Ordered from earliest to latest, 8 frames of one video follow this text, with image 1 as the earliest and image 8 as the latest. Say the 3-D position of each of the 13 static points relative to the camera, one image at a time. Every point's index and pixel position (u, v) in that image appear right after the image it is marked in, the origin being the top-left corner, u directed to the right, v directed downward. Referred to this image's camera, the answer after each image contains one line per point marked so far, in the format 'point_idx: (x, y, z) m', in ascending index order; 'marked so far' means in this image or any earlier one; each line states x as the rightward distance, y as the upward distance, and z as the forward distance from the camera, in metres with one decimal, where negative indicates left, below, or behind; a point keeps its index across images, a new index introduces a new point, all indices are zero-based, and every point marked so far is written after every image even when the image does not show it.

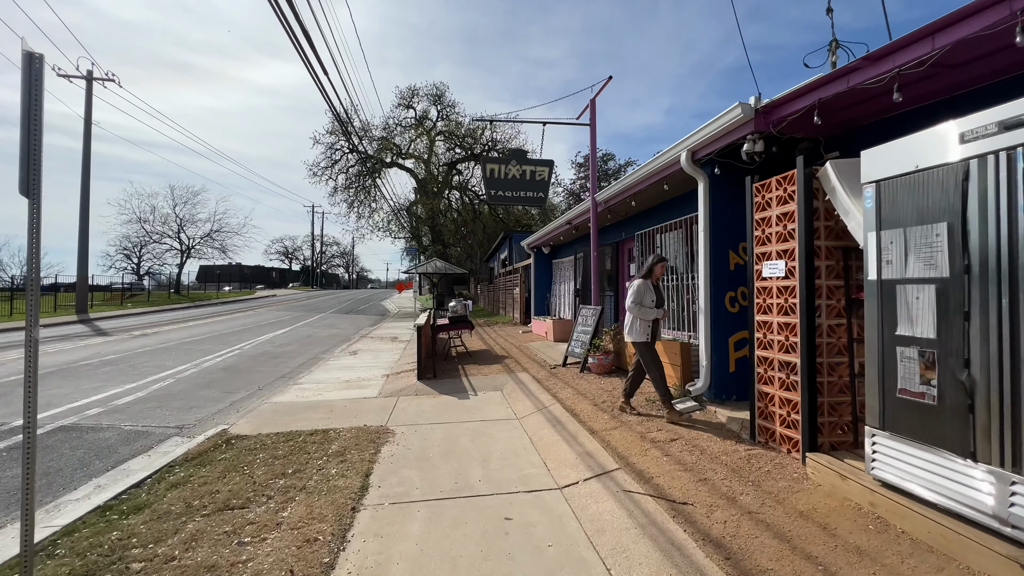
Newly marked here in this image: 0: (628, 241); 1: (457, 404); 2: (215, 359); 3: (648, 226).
0: (+2.3, +0.9, +8.8) m
1: (-0.8, -1.6, +6.3) m
2: (-6.7, -1.6, +10.2) m
3: (+2.4, +1.1, +7.7) m
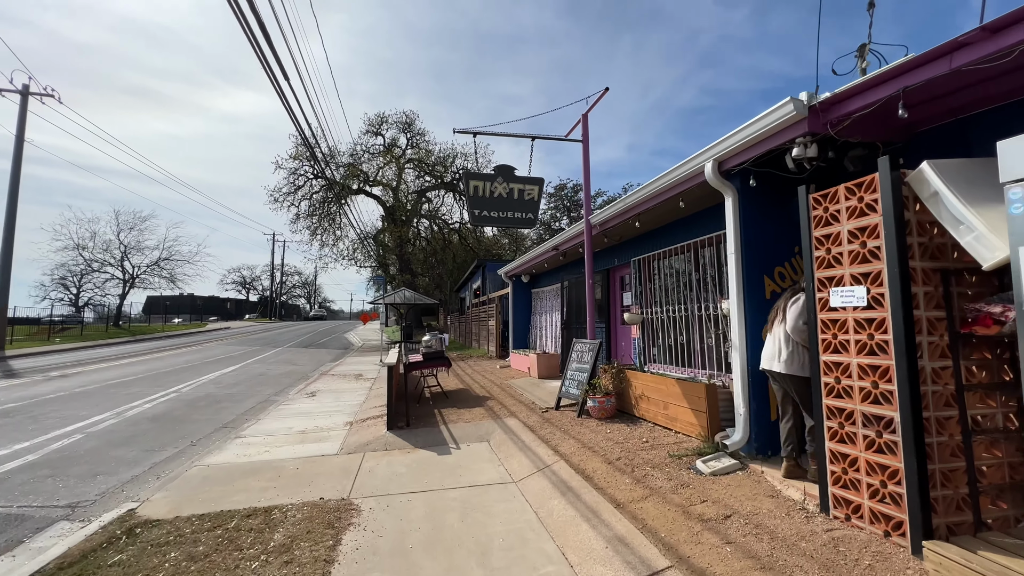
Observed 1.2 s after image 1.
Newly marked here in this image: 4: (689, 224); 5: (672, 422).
0: (+2.0, +0.3, +8.1) m
1: (-0.9, -2.0, +5.2) m
2: (-7.1, -2.3, +8.6) m
3: (+2.2, +0.6, +7.0) m
4: (+2.4, +0.9, +6.1) m
5: (+1.9, -1.6, +5.2) m
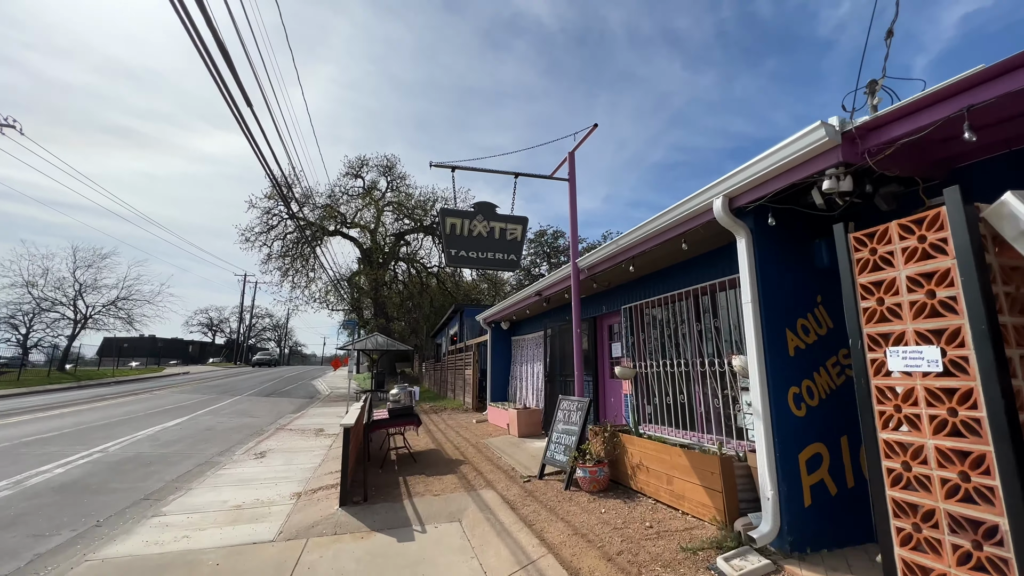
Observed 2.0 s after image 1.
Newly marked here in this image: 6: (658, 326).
0: (+1.6, -0.5, +7.5) m
1: (-1.1, -2.5, +4.2) m
2: (-7.5, -3.0, +7.3) m
3: (+1.9, -0.1, +6.5) m
4: (+2.2, +0.2, +5.5) m
5: (+1.6, -2.1, +4.4) m
6: (+2.0, -0.5, +6.2) m
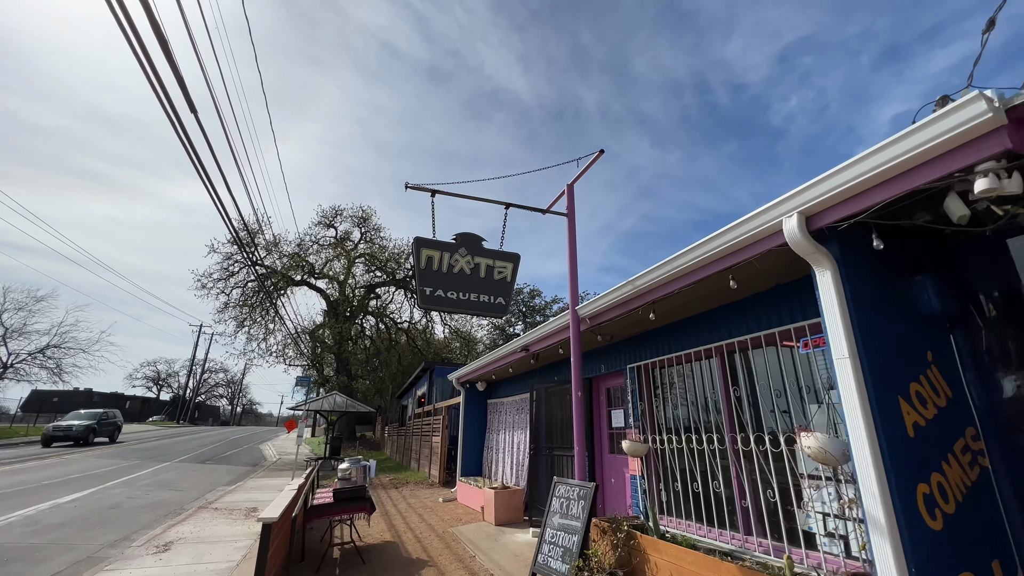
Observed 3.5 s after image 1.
0: (+1.4, -1.3, +6.3) m
1: (-1.2, -2.7, +2.7) m
2: (-7.7, -3.4, +5.3) m
3: (+1.7, -0.8, +5.4) m
4: (+2.1, -0.3, +4.5) m
5: (+1.6, -2.5, +3.0) m
6: (+1.9, -1.1, +5.0) m
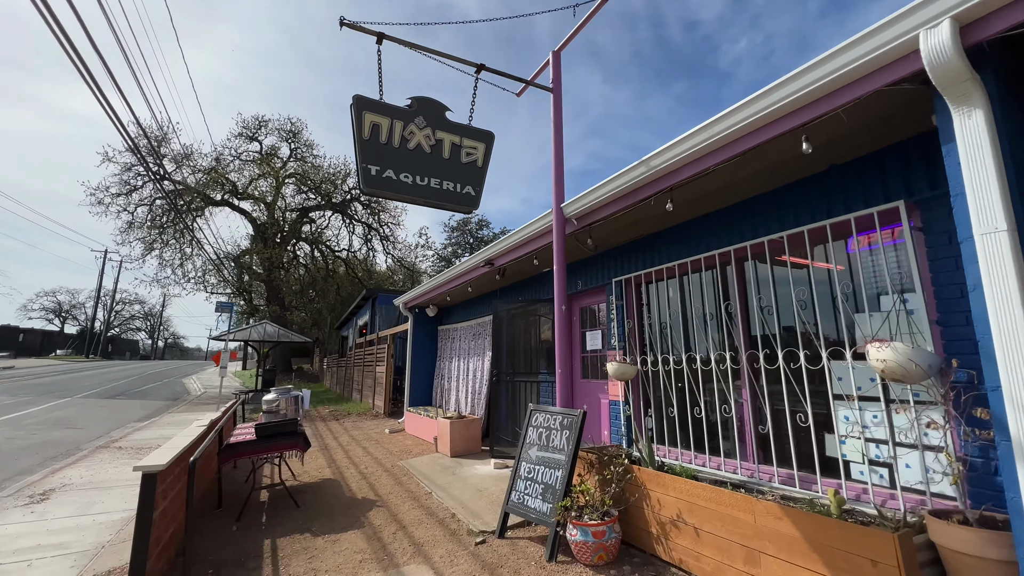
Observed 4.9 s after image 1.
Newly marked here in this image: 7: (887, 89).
0: (+1.0, -0.1, +5.5) m
1: (-1.2, -2.0, +1.8) m
2: (-8.0, -2.2, +3.6) m
3: (+1.4, +0.2, +4.6) m
4: (+1.9, +0.6, +3.7) m
5: (+1.5, -1.7, +2.5) m
6: (+1.6, -0.2, +4.3) m
7: (+1.8, +0.9, +2.2) m
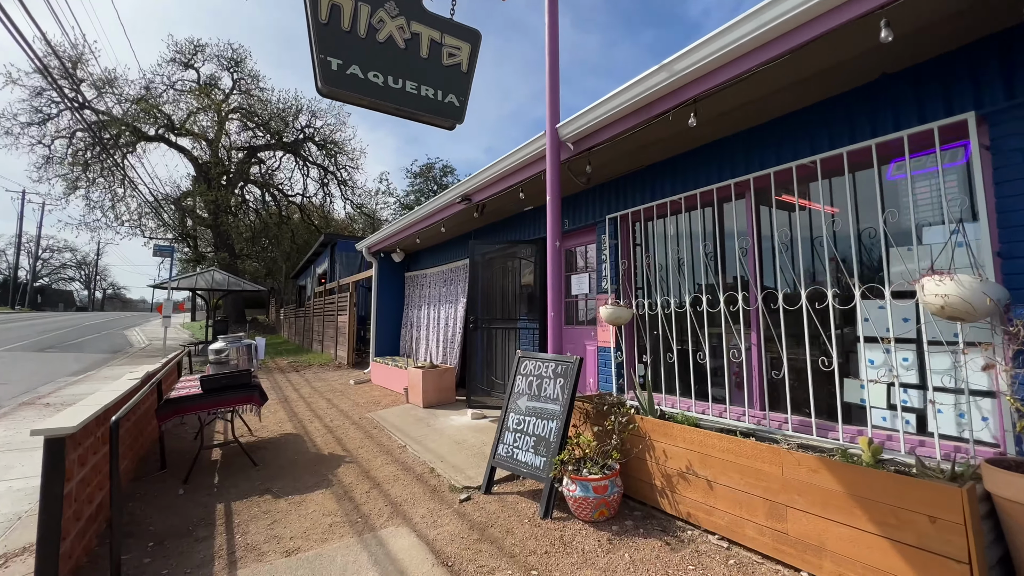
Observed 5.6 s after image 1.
0: (+0.7, +0.6, +5.1) m
1: (-1.1, -1.7, +1.4) m
2: (-8.1, -1.7, +2.7) m
3: (+1.3, +0.8, +4.1) m
4: (+1.8, +1.1, +3.3) m
5: (+1.5, -1.4, +2.2) m
6: (+1.5, +0.4, +3.9) m
7: (+1.8, +1.3, +1.7) m
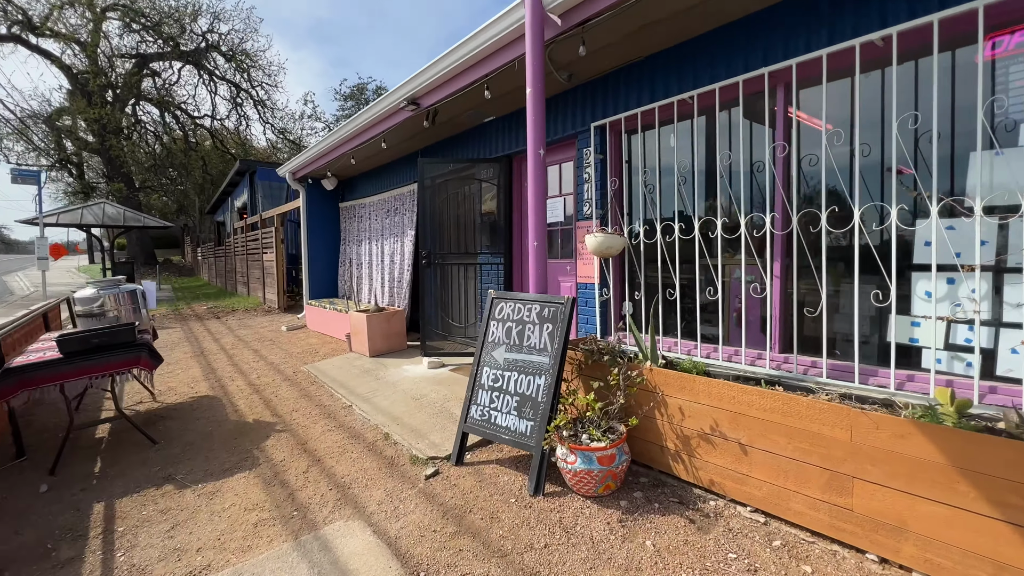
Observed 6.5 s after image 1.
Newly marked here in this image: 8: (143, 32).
0: (+0.4, +1.3, +4.2) m
1: (-1.0, -1.5, +0.7) m
2: (-8.1, -1.5, +1.1) m
3: (+1.0, +1.4, +3.3) m
4: (+1.7, +1.5, +2.5) m
5: (+1.5, -1.0, +1.8) m
6: (+1.2, +0.9, +3.2) m
7: (+1.9, +1.5, +1.0) m
8: (-15.8, +11.0, +19.3) m
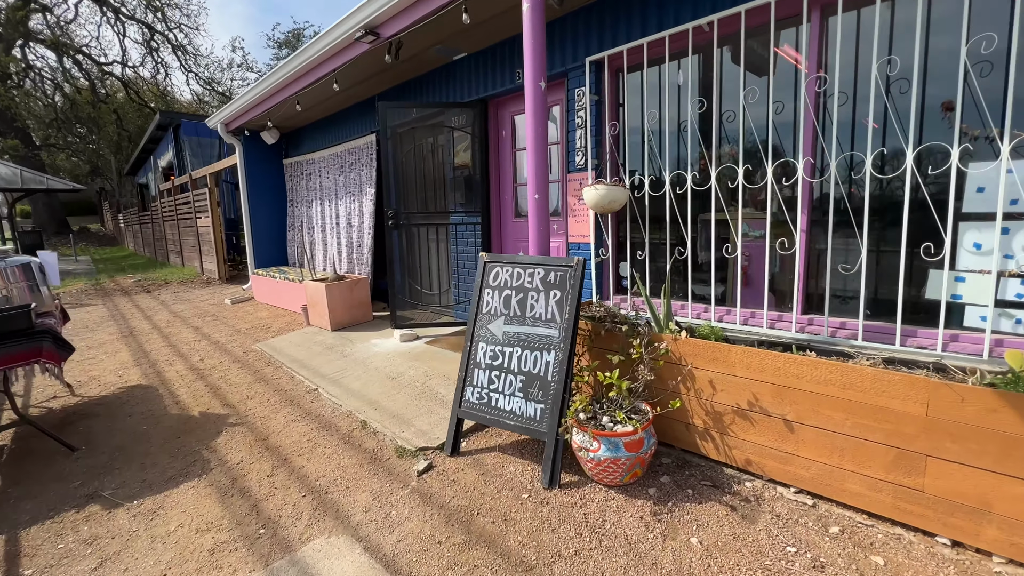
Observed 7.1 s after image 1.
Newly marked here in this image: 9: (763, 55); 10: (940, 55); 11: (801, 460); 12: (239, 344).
0: (+0.2, +1.6, +3.7) m
1: (-0.8, -1.5, +0.3) m
2: (-7.8, -1.7, 0.0) m
3: (+0.9, +1.7, +2.9) m
4: (+1.7, +1.8, +2.1) m
5: (+1.6, -0.9, +1.6) m
6: (+1.2, +1.2, +2.8) m
7: (+2.0, +1.6, +0.6) m
8: (-17.6, +12.0, +16.2) m
9: (+1.4, +1.3, +2.6) m
10: (+1.9, +1.1, +2.1) m
11: (+1.2, -0.7, +1.9) m
12: (-2.9, -0.6, +4.9) m
